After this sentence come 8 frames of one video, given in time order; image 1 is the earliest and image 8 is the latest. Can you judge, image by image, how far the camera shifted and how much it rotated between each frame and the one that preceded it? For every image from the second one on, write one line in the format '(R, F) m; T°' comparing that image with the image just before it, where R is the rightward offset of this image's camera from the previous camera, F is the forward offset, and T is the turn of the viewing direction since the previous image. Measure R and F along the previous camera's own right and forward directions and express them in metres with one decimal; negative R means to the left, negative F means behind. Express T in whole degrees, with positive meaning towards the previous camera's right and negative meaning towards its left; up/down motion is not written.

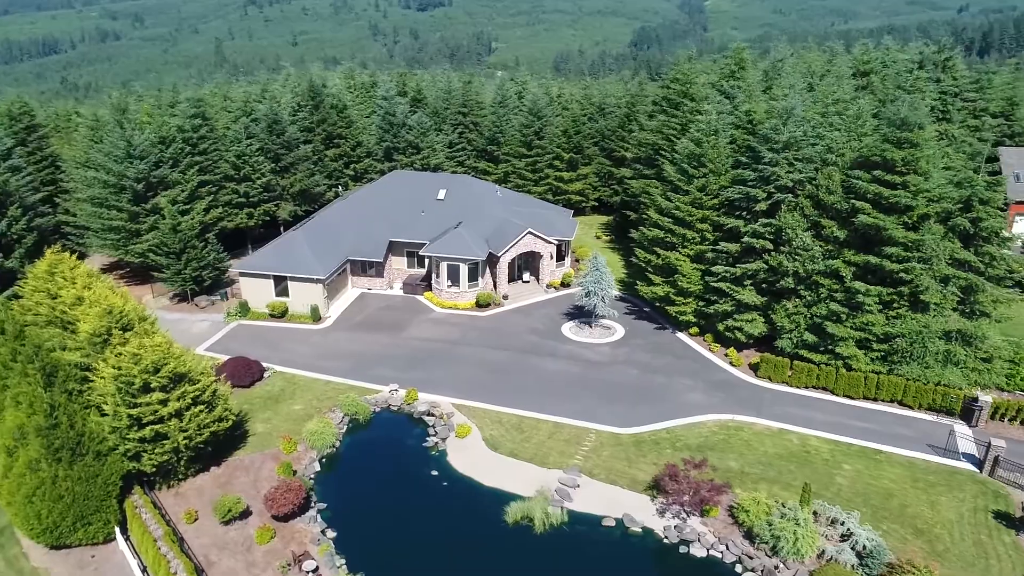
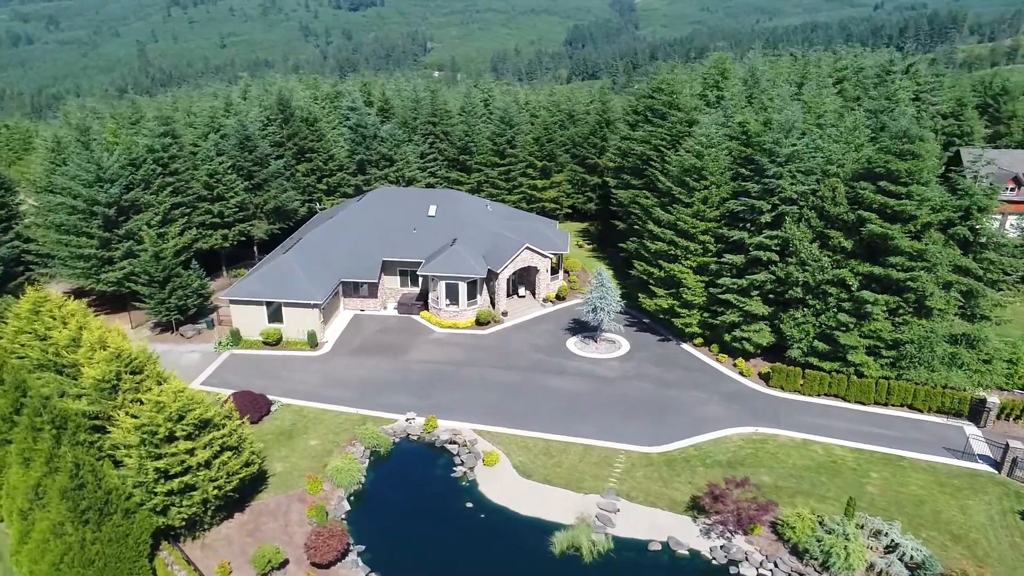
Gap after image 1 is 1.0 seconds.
(-3.0, +0.5) m; +5°
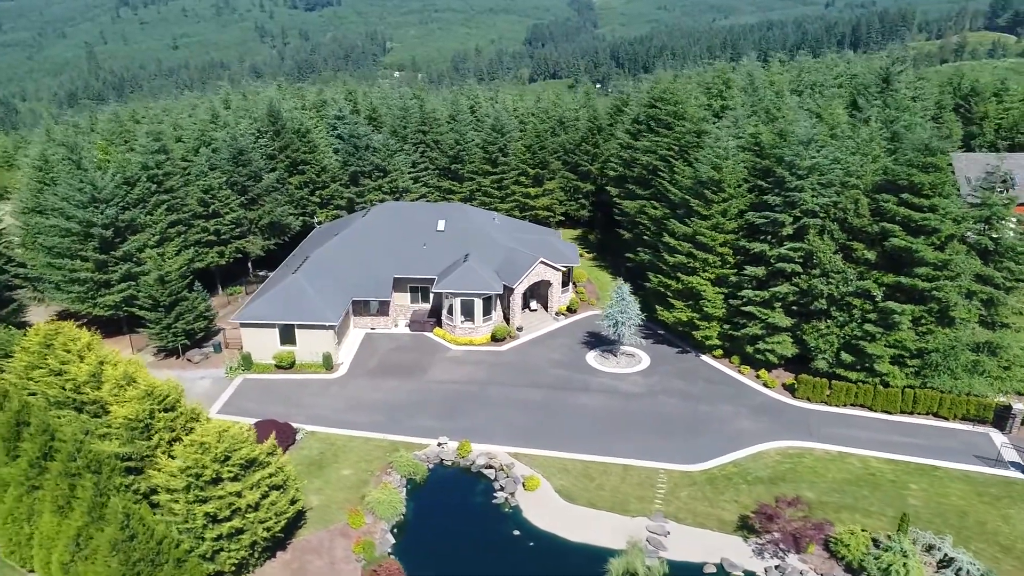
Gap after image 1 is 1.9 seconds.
(-2.6, +0.5) m; +3°
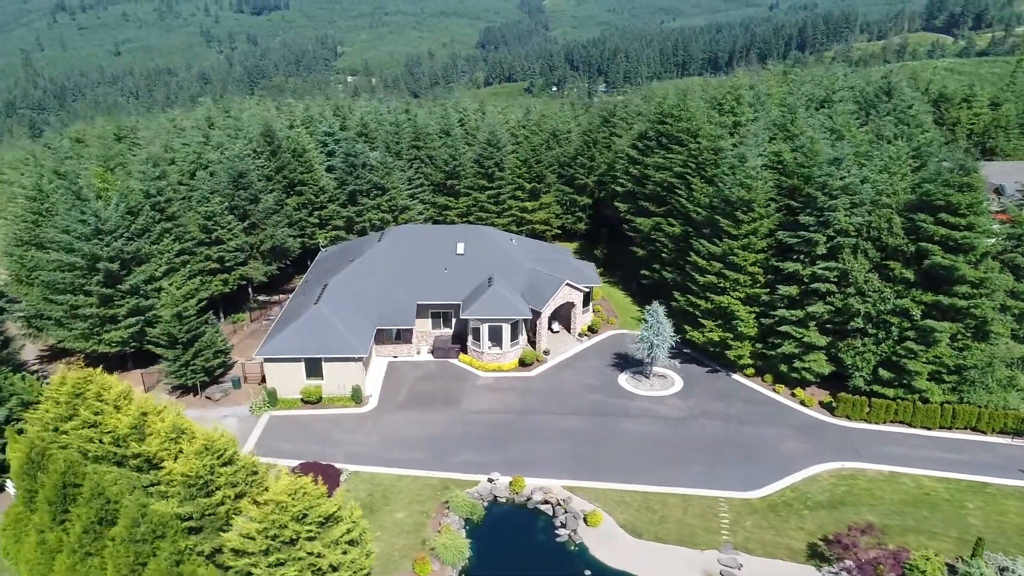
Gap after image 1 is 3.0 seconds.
(-3.5, +0.6) m; +3°
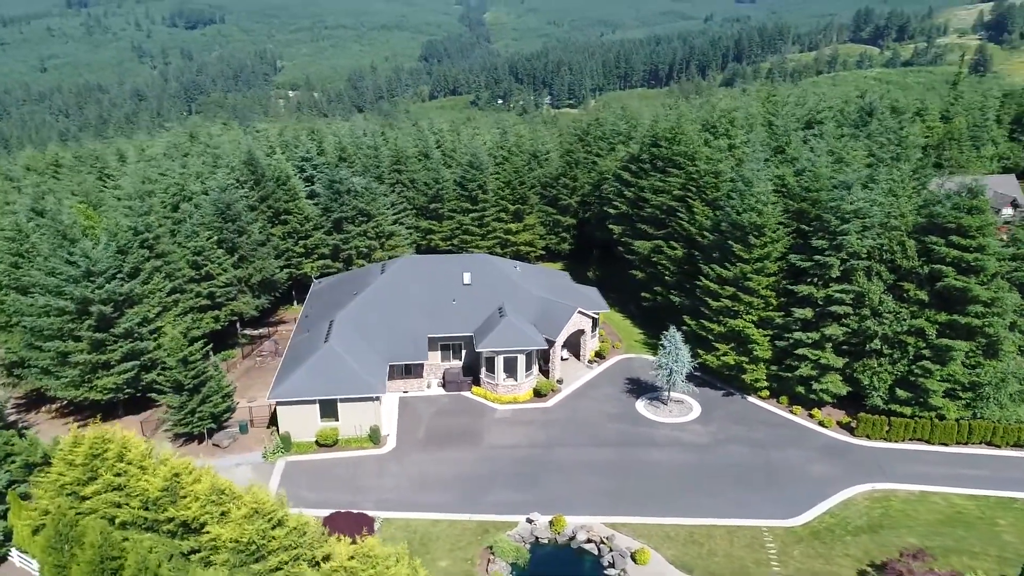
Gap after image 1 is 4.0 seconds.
(-3.2, +0.6) m; +4°
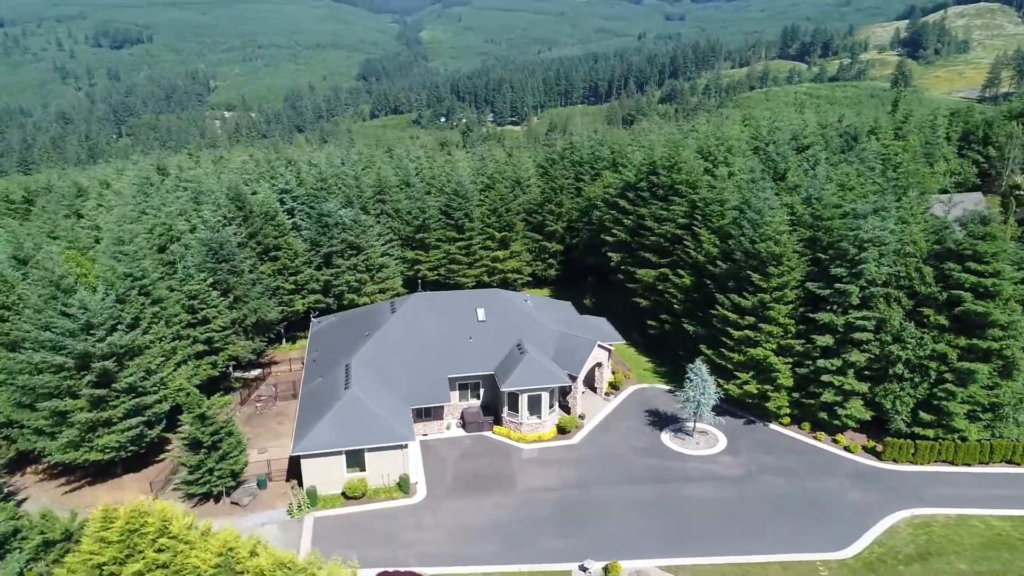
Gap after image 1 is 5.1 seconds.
(-3.7, +0.7) m; +5°
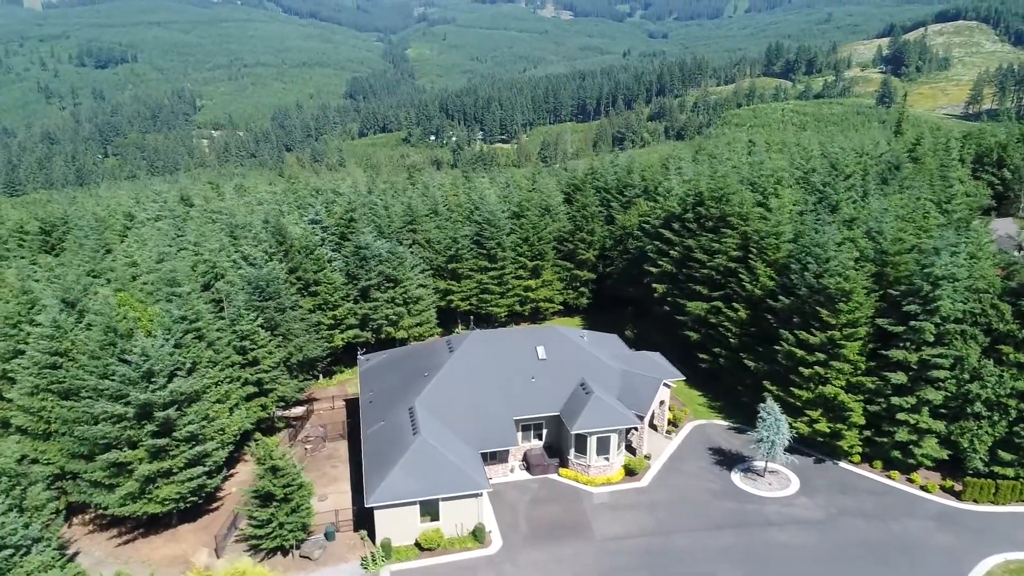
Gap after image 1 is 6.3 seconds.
(-3.8, +0.7) m; +1°
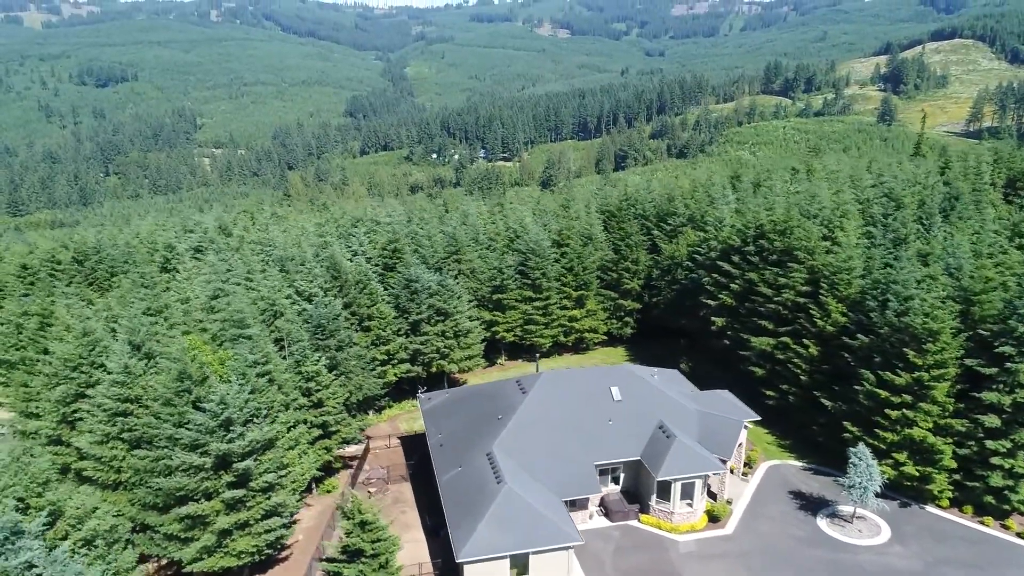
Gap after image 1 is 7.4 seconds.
(-3.8, +0.8) m; 0°
